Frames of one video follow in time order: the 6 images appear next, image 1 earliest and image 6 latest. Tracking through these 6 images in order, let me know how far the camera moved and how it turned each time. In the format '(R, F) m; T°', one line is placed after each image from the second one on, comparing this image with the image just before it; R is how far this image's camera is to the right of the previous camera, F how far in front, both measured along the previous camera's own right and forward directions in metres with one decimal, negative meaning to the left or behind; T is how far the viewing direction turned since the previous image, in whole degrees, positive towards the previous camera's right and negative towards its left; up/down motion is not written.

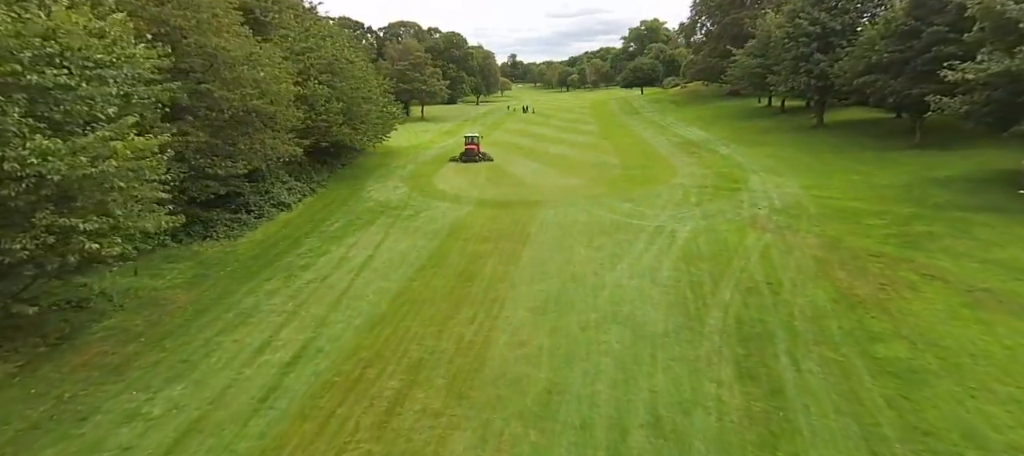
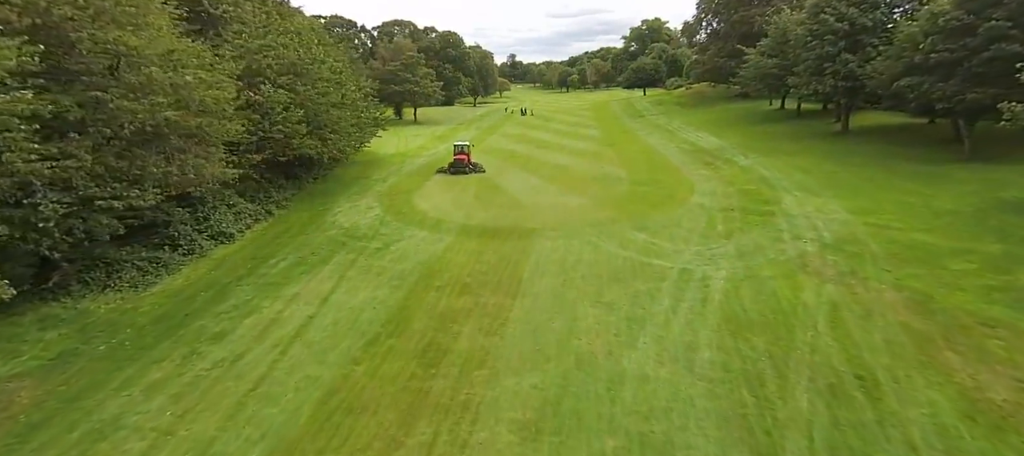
(+0.3, +3.3) m; 0°
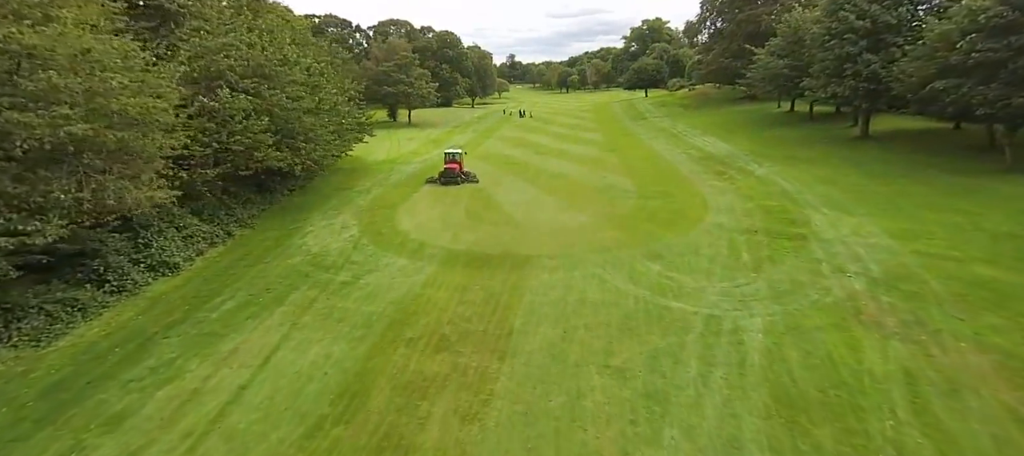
(+0.2, +2.2) m; 0°
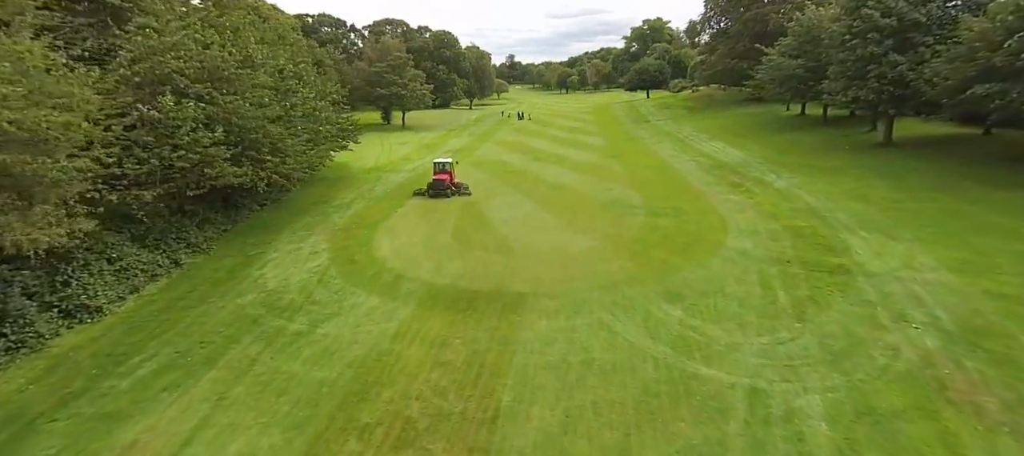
(+0.2, +2.3) m; 0°
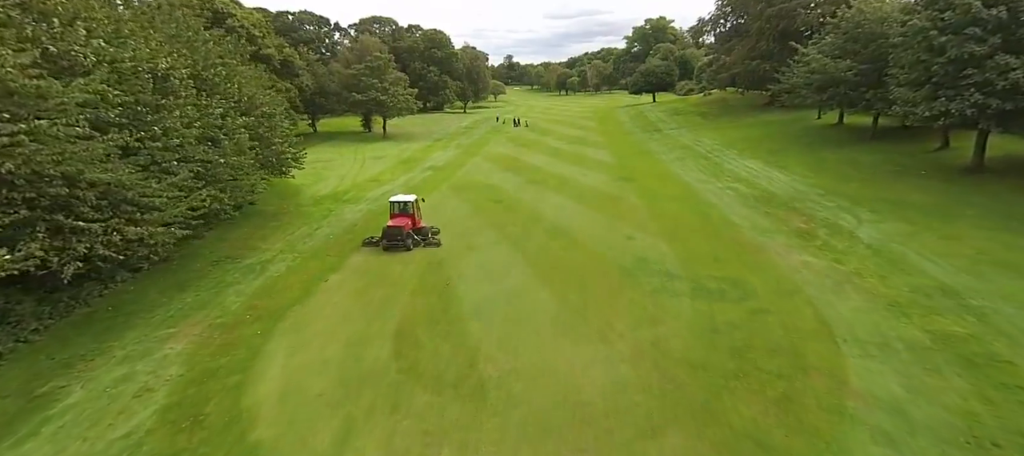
(+0.5, +6.4) m; 0°
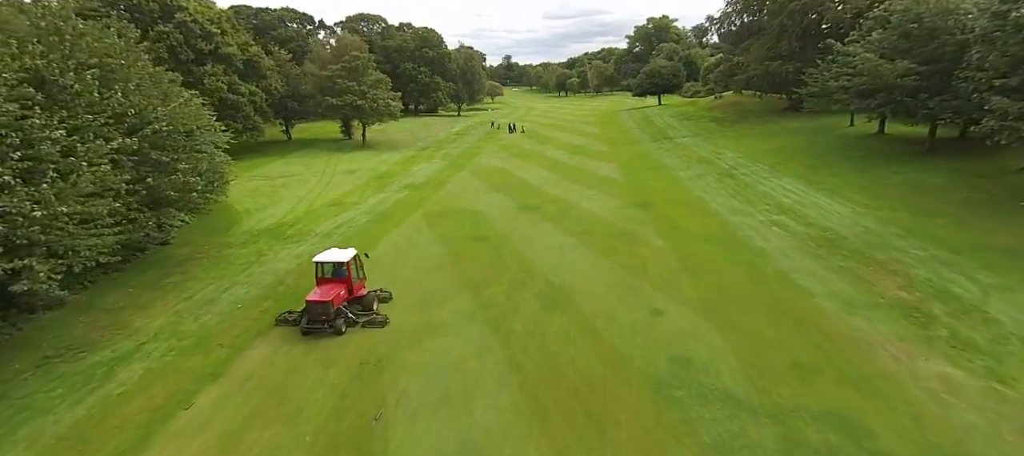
(+0.5, +5.2) m; 0°
